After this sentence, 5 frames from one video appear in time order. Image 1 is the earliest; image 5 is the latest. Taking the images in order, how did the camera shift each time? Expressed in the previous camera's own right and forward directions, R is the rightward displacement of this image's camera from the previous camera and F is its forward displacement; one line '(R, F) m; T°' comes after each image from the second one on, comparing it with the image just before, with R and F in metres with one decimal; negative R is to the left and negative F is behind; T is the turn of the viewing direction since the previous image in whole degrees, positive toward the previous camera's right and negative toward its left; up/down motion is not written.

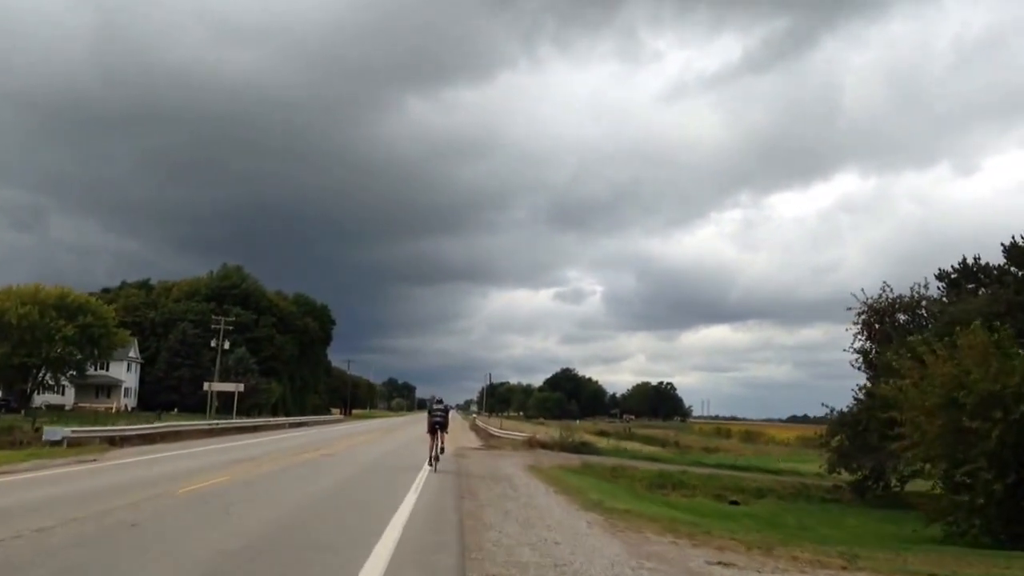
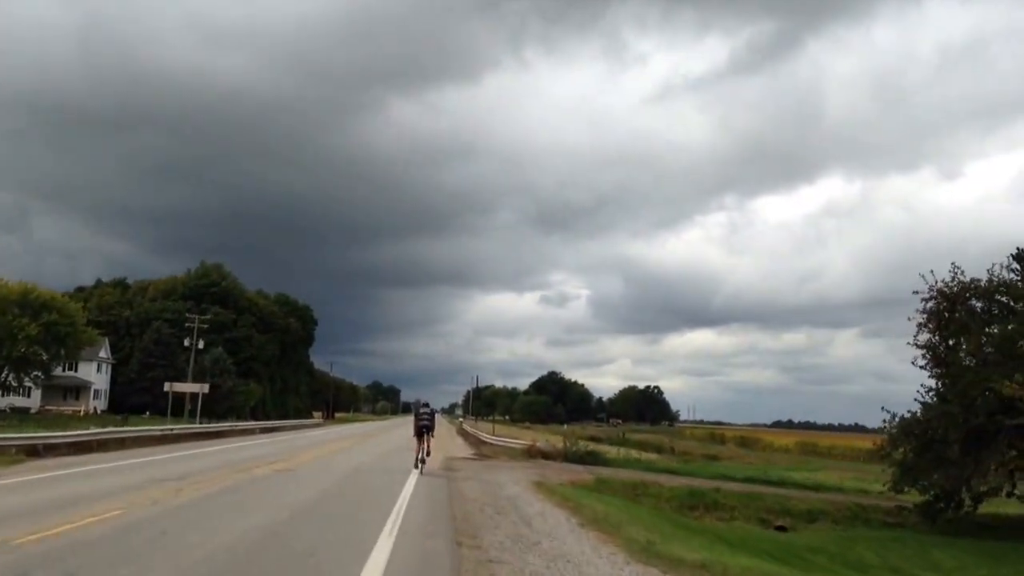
(-0.3, +3.7) m; +1°
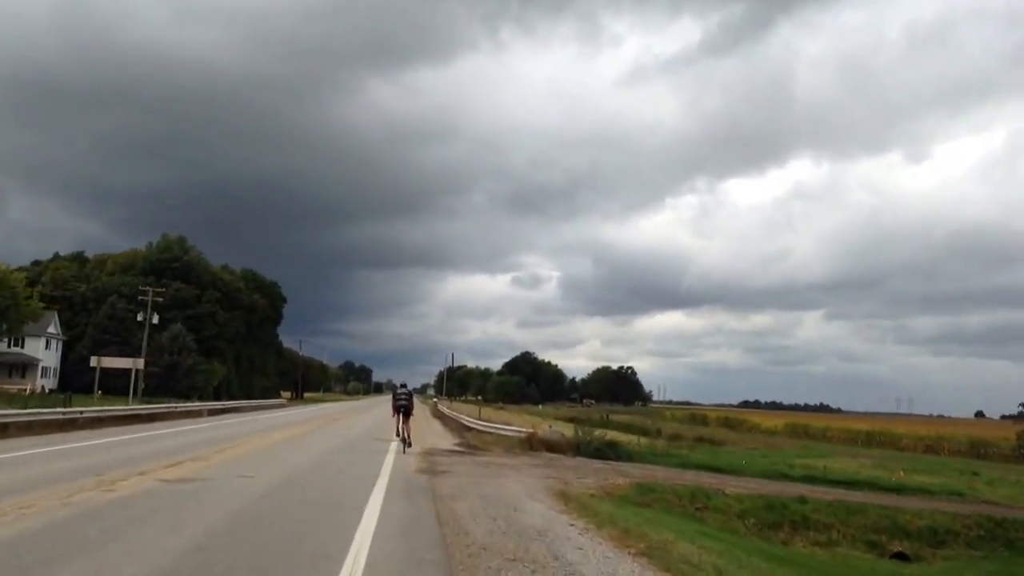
(-0.5, +5.4) m; +2°
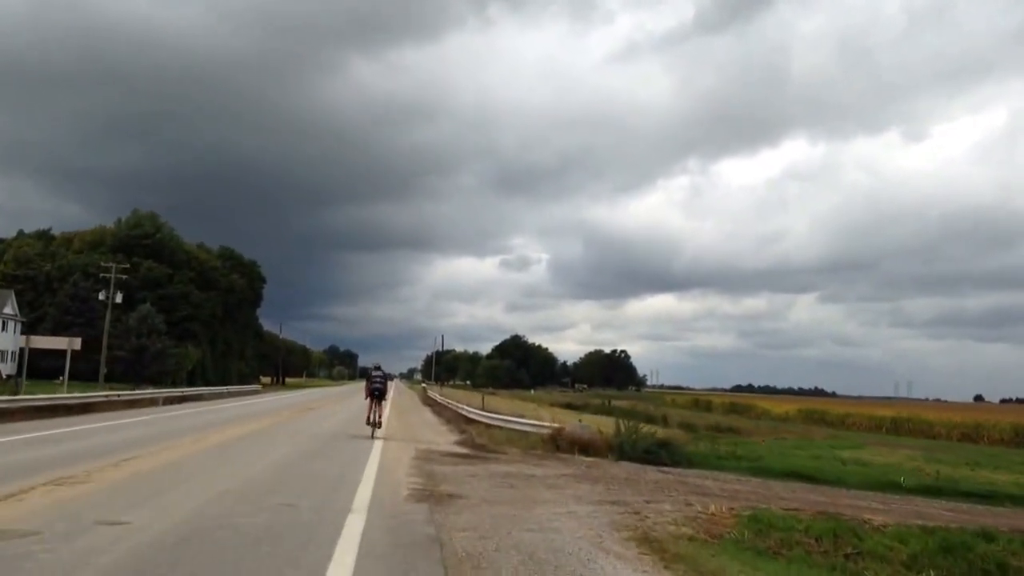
(-0.5, +5.0) m; +1°
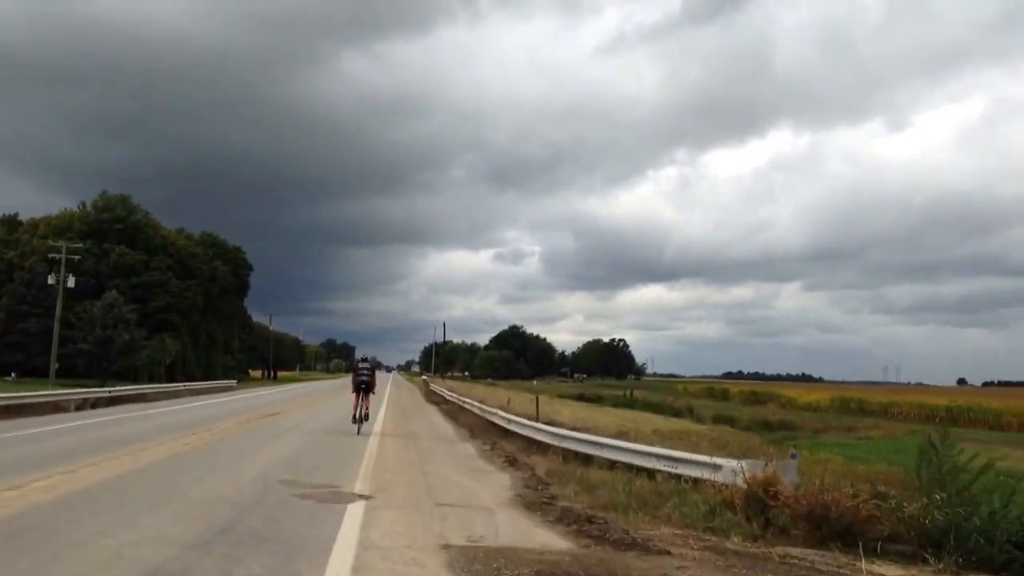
(-0.9, +6.9) m; 0°
